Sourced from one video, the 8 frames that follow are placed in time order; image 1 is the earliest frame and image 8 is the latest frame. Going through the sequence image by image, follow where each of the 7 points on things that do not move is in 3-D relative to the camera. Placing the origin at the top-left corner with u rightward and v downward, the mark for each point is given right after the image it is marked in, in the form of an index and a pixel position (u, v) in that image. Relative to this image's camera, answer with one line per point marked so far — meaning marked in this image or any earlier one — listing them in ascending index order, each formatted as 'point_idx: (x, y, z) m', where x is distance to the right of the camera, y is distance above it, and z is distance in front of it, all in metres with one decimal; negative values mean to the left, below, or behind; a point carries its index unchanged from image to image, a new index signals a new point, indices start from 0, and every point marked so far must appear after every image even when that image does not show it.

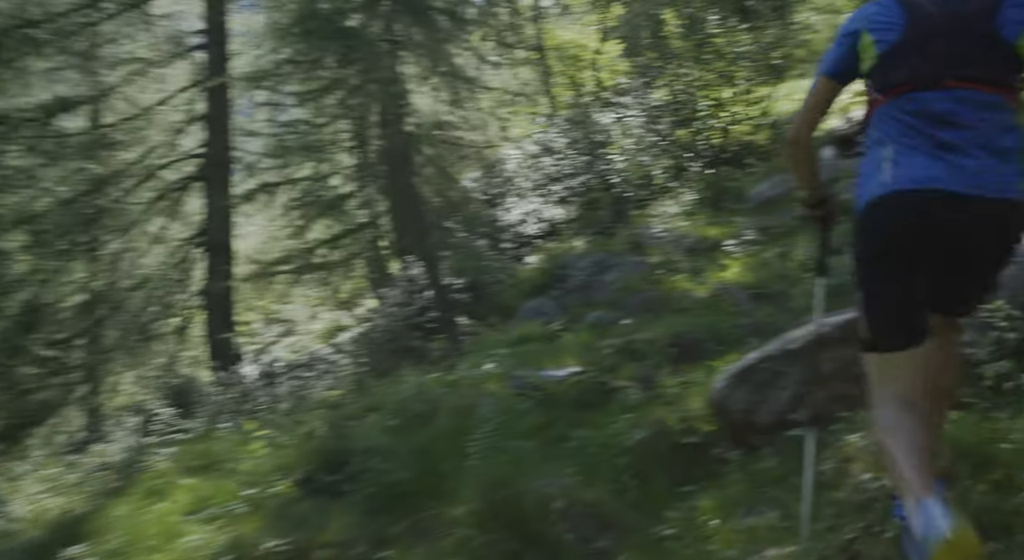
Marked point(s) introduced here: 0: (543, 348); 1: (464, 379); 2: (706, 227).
0: (+0.2, -0.4, +6.5) m
1: (-0.3, -0.5, +5.4) m
2: (+2.0, +0.5, +10.2) m
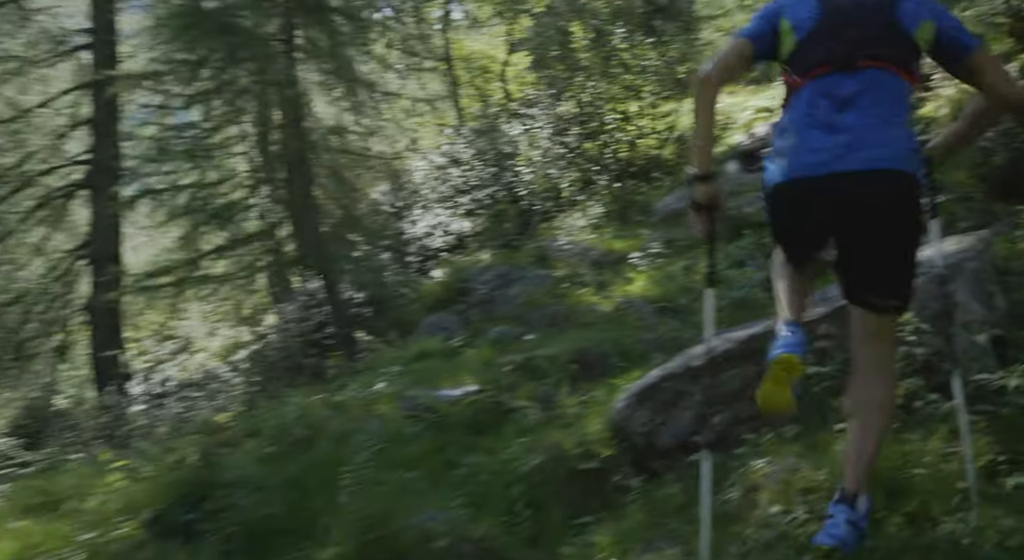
0: (-0.4, -0.5, +6.2) m
1: (-0.8, -0.6, +5.1) m
2: (+1.0, +0.4, +10.0) m
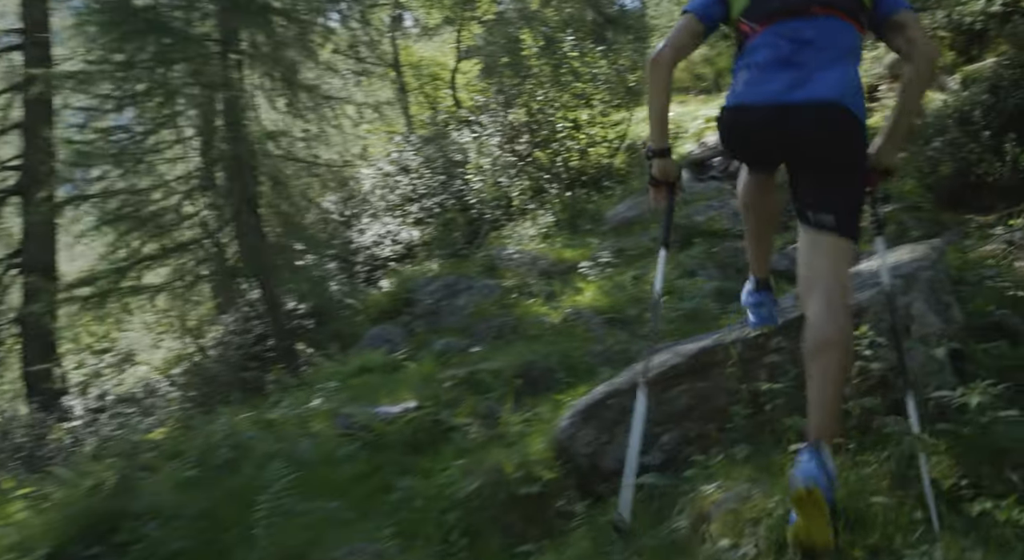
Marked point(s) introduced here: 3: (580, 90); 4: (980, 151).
0: (-0.8, -0.6, +5.9) m
1: (-1.1, -0.7, +4.8) m
2: (+0.5, +0.3, +9.8) m
3: (+1.1, +2.6, +13.5) m
4: (+3.3, +0.9, +7.1) m
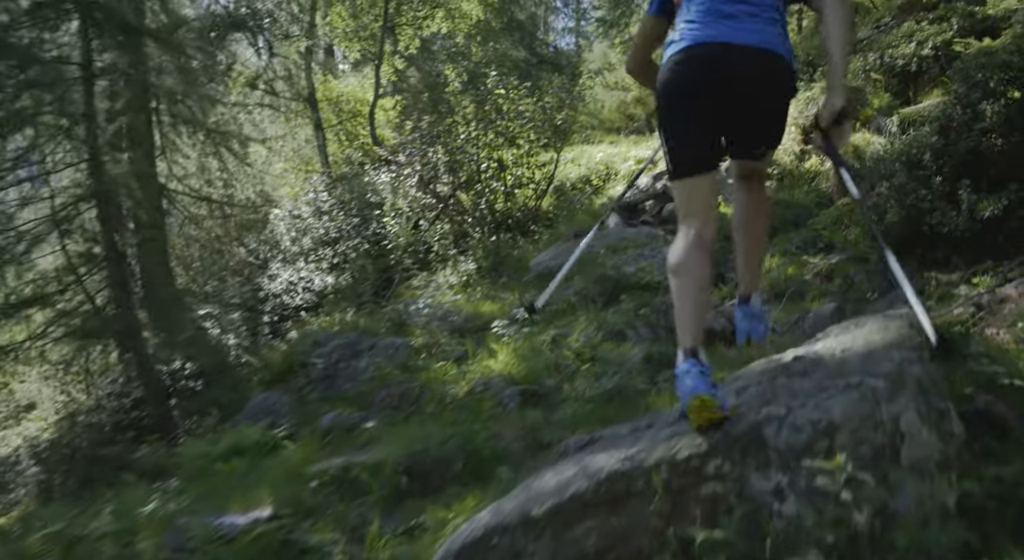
0: (-1.3, -0.9, +5.0) m
1: (-1.6, -1.0, +3.8) m
2: (-0.3, -0.2, +8.9) m
3: (0.0, +2.0, +12.7) m
4: (+2.7, +0.5, +6.5) m
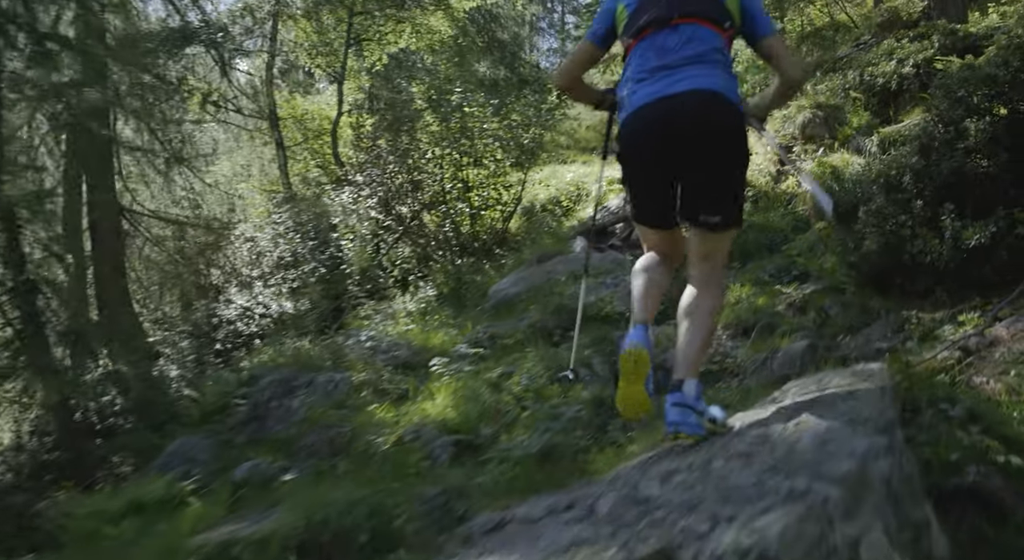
0: (-1.7, -1.1, +4.3) m
1: (-1.9, -1.1, +3.2) m
2: (-0.7, -0.4, +8.3) m
3: (-0.4, +1.6, +12.2) m
4: (+2.4, +0.3, +5.9) m
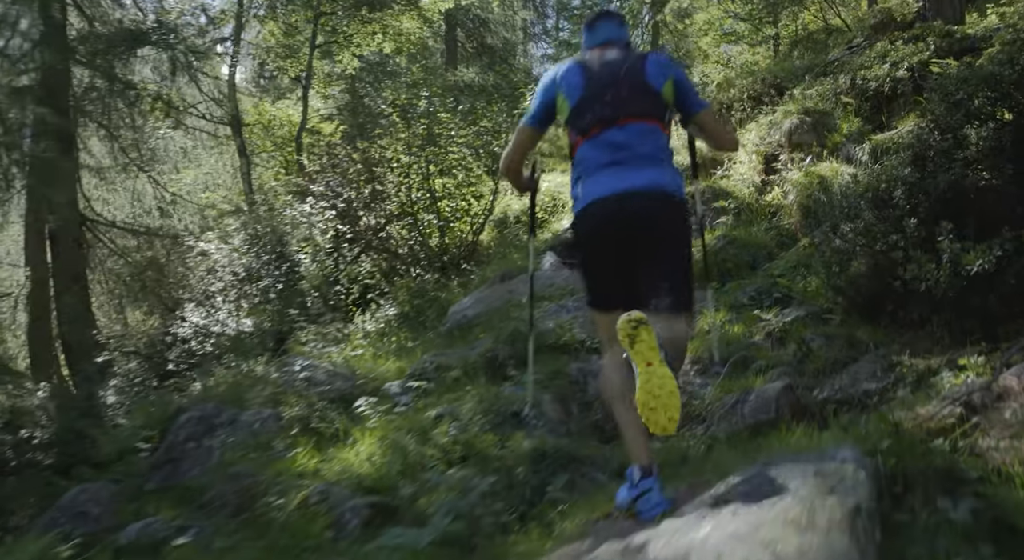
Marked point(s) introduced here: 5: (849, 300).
0: (-2.0, -1.3, +3.6) m
1: (-2.2, -1.2, +2.4) m
2: (-1.0, -0.6, +7.6) m
3: (-0.7, +1.4, +11.5) m
4: (+2.0, +0.2, +5.2) m
5: (+1.9, -0.1, +5.4) m
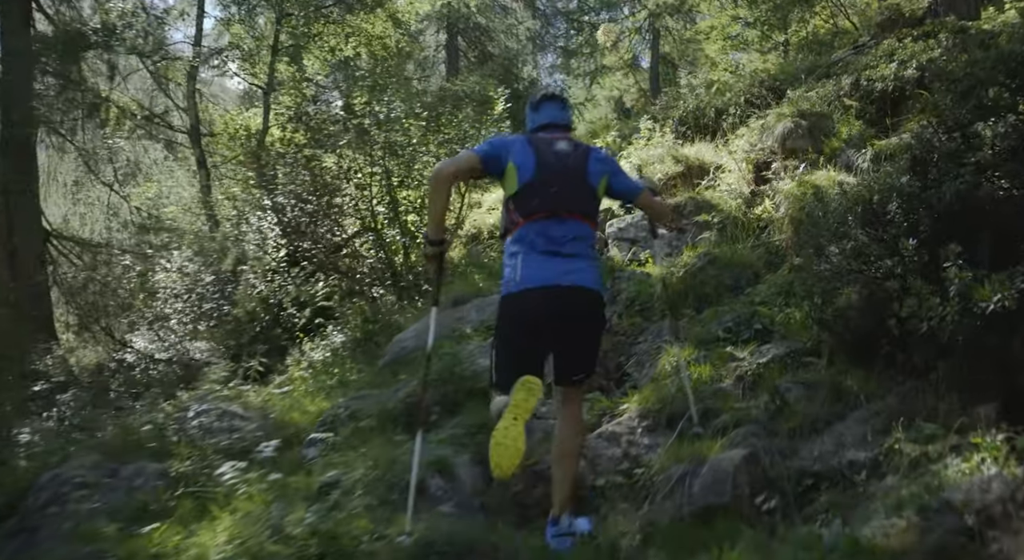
0: (-2.4, -1.4, +2.6) m
1: (-2.7, -1.4, +1.5) m
2: (-1.4, -0.8, +6.6) m
3: (-1.1, +1.2, +10.5) m
4: (+1.6, 0.0, +4.2) m
5: (+1.4, -0.3, +4.4) m
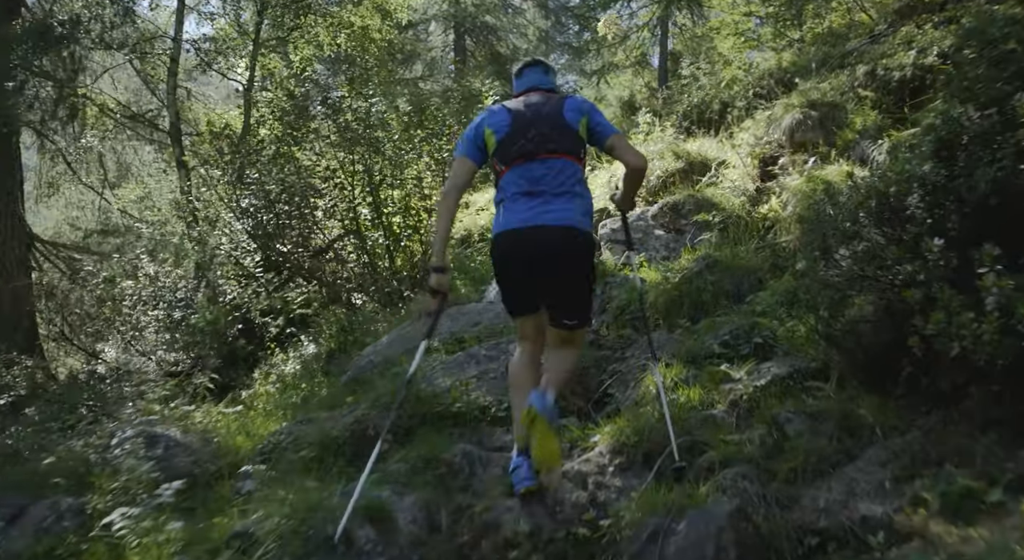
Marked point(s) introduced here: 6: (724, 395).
0: (-2.6, -1.4, +2.0) m
1: (-2.9, -1.4, +0.8) m
2: (-1.5, -0.8, +5.9) m
3: (-1.2, +1.2, +9.8) m
4: (+1.4, 0.0, +3.5) m
5: (+1.2, -0.3, +3.7) m
6: (+0.9, -0.5, +4.1) m
